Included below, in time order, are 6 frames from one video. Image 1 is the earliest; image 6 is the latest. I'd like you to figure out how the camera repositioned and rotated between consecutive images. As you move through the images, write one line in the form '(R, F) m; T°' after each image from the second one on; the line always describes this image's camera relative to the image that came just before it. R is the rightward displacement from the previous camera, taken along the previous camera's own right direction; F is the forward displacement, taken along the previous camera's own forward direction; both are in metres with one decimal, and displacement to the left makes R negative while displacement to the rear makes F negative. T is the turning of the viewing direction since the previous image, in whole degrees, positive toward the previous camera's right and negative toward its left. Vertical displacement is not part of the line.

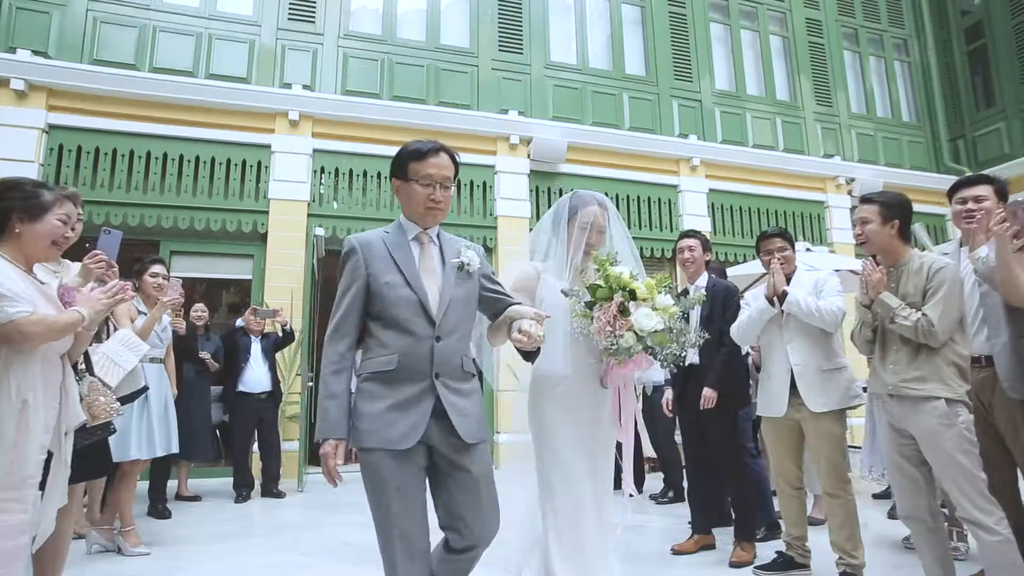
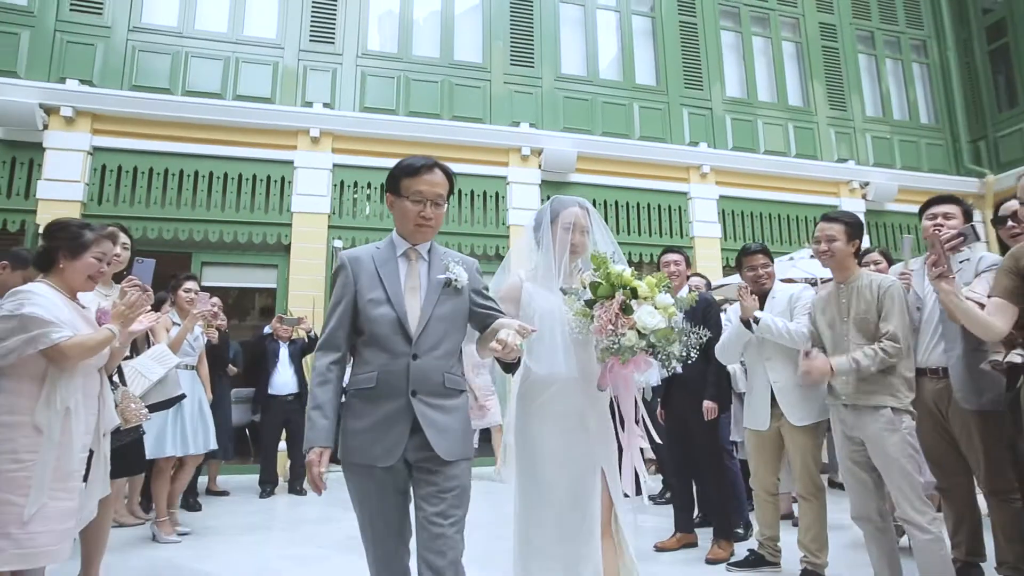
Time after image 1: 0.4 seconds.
(+0.2, -0.3) m; -3°
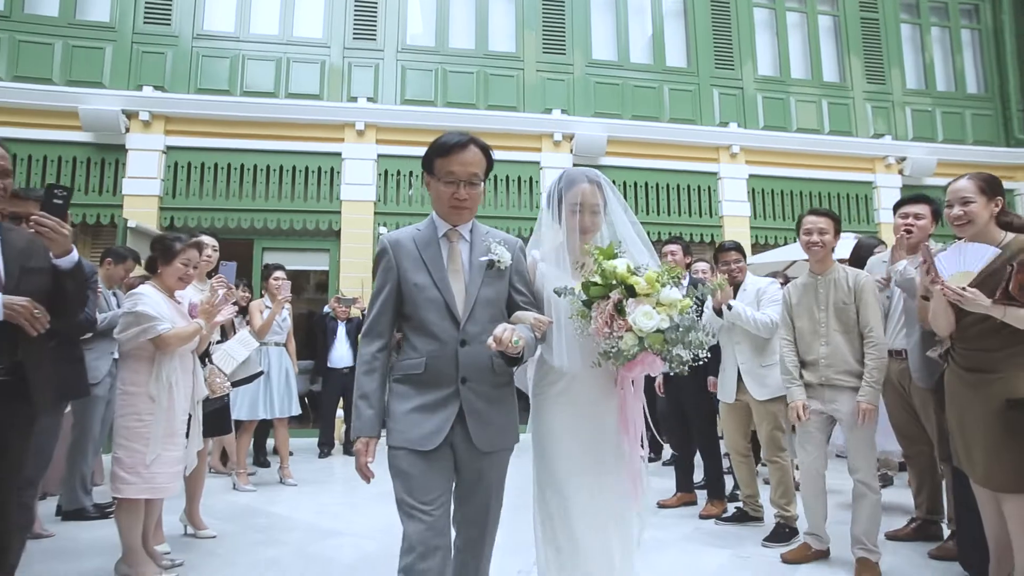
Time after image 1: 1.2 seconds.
(+0.2, -0.5) m; -5°
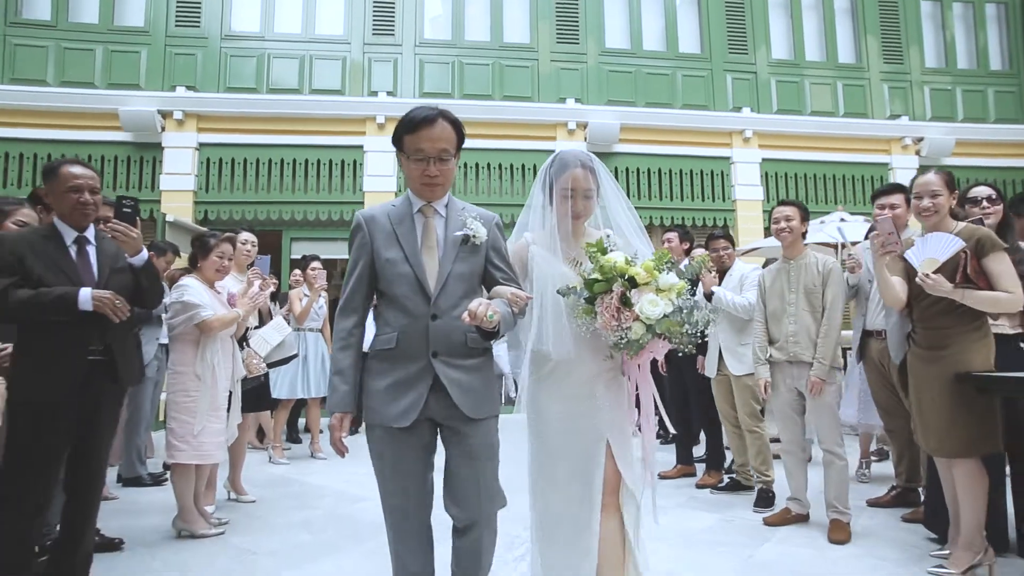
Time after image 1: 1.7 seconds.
(+0.1, -0.3) m; -2°
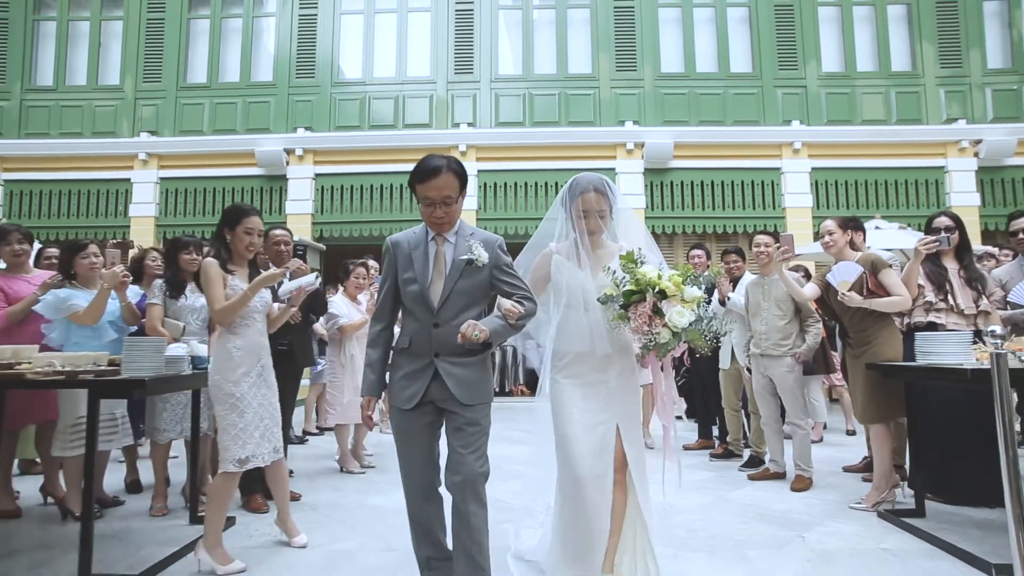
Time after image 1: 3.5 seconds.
(+0.4, -1.3) m; -8°
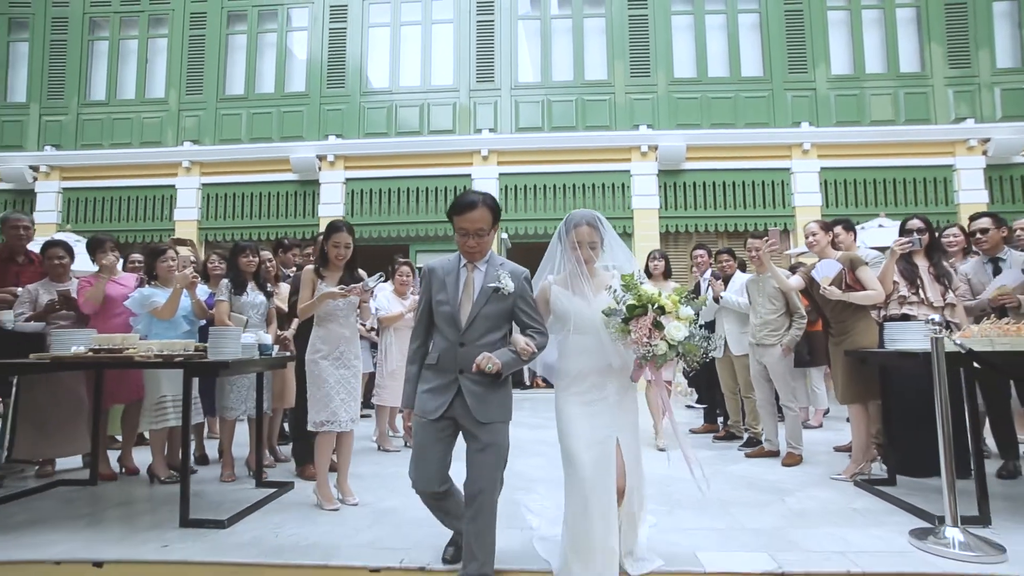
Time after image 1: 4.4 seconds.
(0.0, -0.6) m; -2°
